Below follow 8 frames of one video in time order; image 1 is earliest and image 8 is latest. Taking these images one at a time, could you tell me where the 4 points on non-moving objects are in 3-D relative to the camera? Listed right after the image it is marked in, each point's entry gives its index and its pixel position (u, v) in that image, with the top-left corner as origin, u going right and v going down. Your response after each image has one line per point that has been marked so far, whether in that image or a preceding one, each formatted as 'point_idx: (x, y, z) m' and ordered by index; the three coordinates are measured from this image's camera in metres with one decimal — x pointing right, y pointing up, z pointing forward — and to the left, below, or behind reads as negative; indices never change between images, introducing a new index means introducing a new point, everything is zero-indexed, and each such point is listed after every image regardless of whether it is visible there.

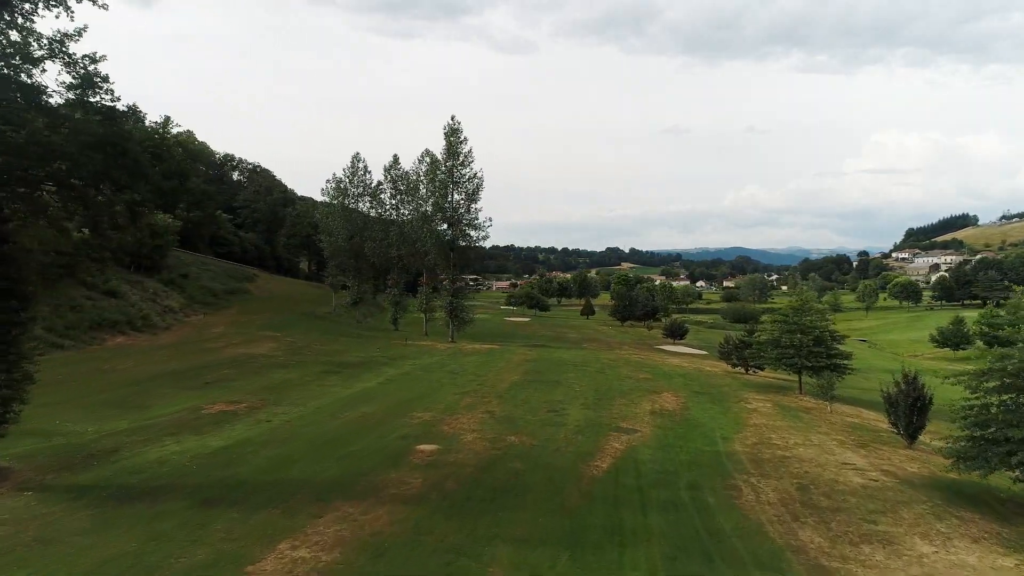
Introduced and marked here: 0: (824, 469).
0: (+7.3, -4.3, +16.2) m
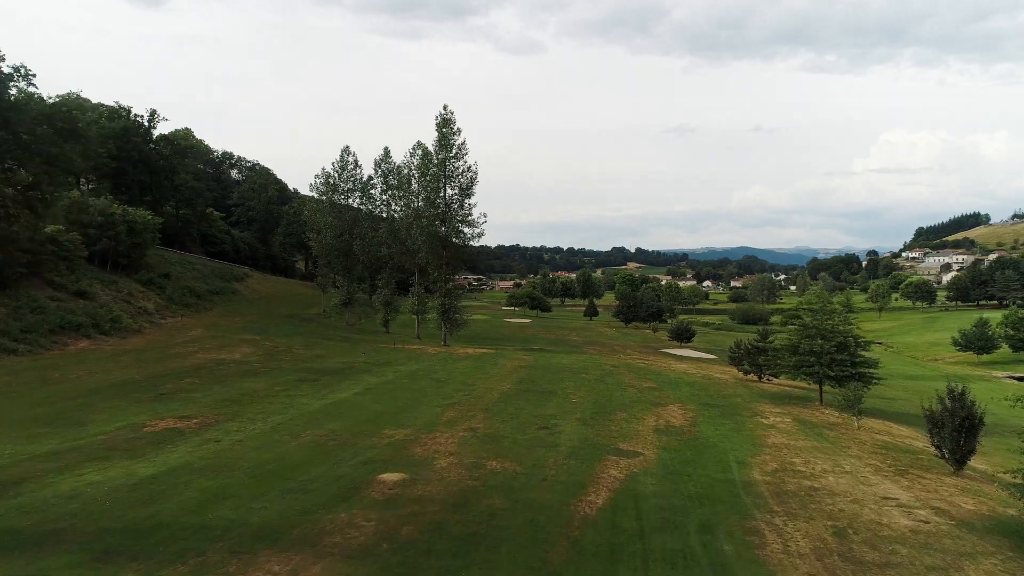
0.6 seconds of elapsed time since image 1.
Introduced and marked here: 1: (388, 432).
0: (+6.9, -4.3, +13.6) m
1: (-3.4, -4.0, +19.1) m
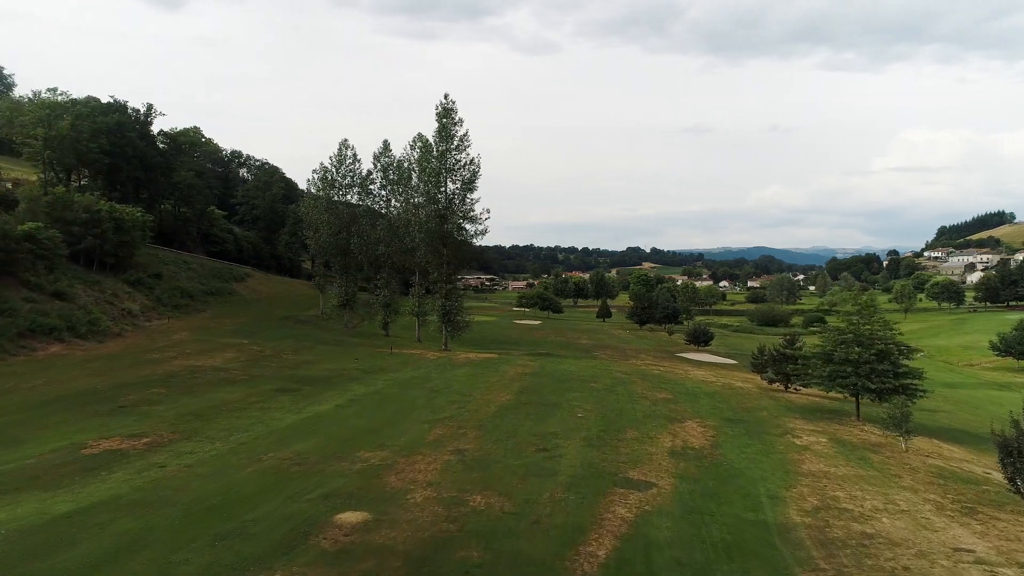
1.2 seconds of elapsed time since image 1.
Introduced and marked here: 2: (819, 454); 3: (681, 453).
0: (+6.6, -4.3, +10.9) m
1: (-3.6, -4.0, +16.6) m
2: (+7.9, -4.2, +17.6) m
3: (+4.2, -4.1, +17.2) m
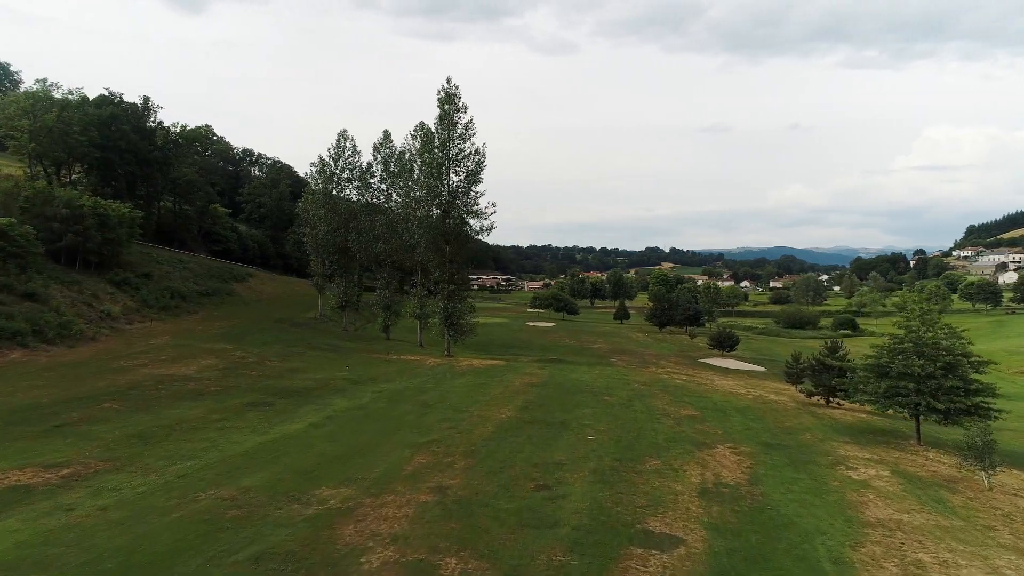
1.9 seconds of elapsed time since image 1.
0: (+6.3, -4.3, +7.6) m
1: (-3.7, -4.1, +13.6) m
2: (+7.7, -4.3, +14.3) m
3: (+4.1, -4.2, +14.0) m
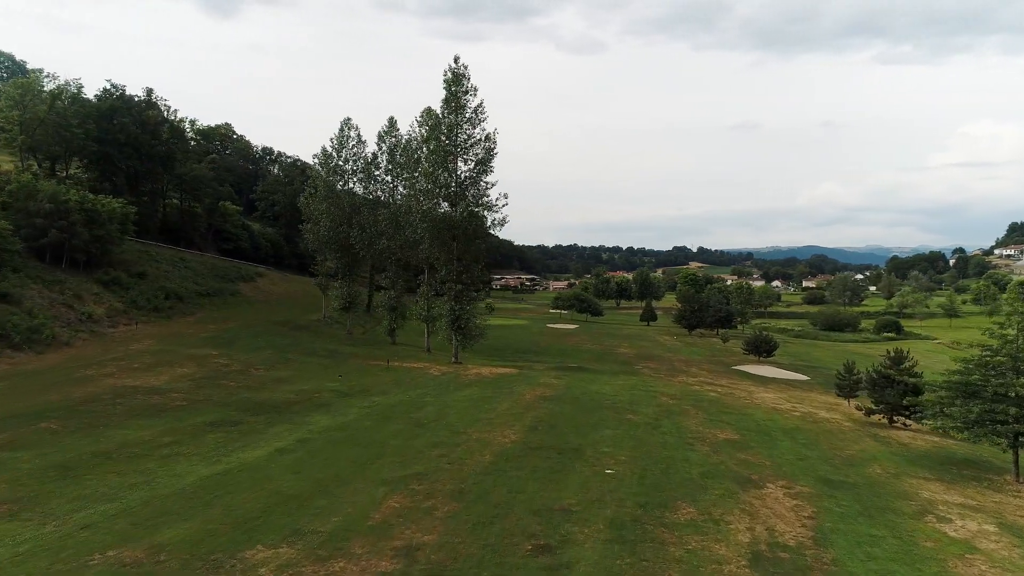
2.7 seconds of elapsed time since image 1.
0: (+5.9, -4.3, +4.1) m
1: (-3.9, -4.1, +10.4) m
2: (+7.6, -4.3, +10.7) m
3: (+4.0, -4.2, +10.6) m
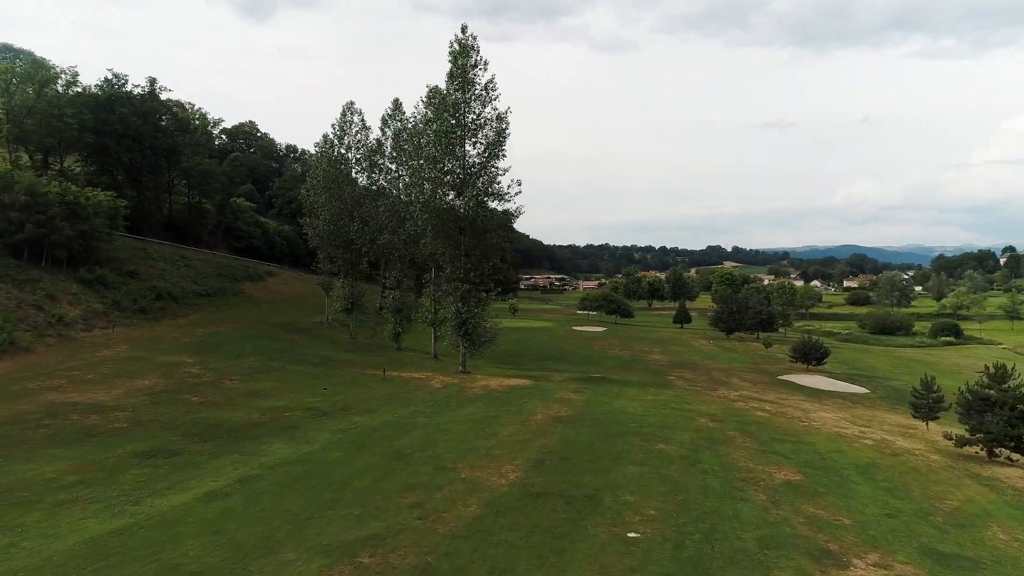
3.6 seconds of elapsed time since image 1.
0: (+5.2, -4.3, 0.0) m
1: (-4.3, -4.1, +6.8) m
2: (+7.2, -4.3, +6.6) m
3: (+3.6, -4.2, +6.6) m
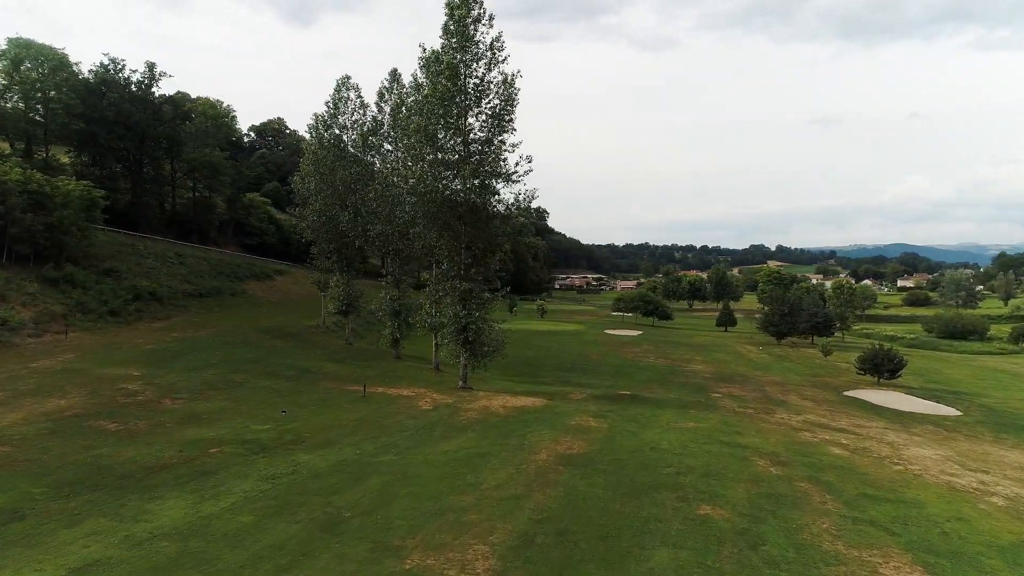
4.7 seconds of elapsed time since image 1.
0: (+4.0, -4.3, -5.0) m
1: (-5.1, -4.0, +2.3) m
2: (+6.3, -4.2, +1.4) m
3: (+2.7, -4.1, +1.6) m
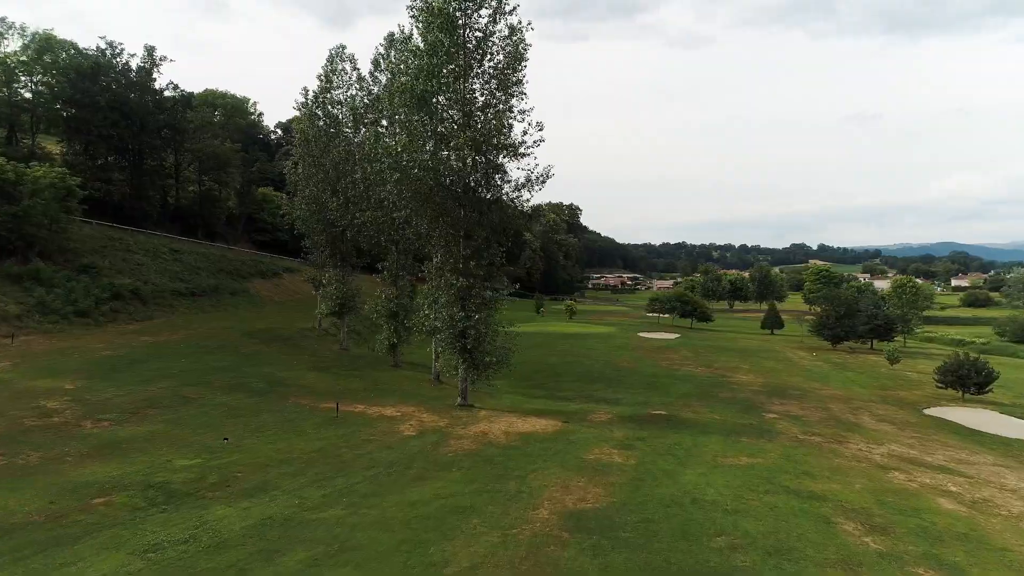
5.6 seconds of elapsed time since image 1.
0: (+2.7, -4.2, -9.4) m
1: (-6.0, -3.9, -1.6) m
2: (+5.4, -4.1, -3.0) m
3: (+1.8, -4.0, -2.6) m
